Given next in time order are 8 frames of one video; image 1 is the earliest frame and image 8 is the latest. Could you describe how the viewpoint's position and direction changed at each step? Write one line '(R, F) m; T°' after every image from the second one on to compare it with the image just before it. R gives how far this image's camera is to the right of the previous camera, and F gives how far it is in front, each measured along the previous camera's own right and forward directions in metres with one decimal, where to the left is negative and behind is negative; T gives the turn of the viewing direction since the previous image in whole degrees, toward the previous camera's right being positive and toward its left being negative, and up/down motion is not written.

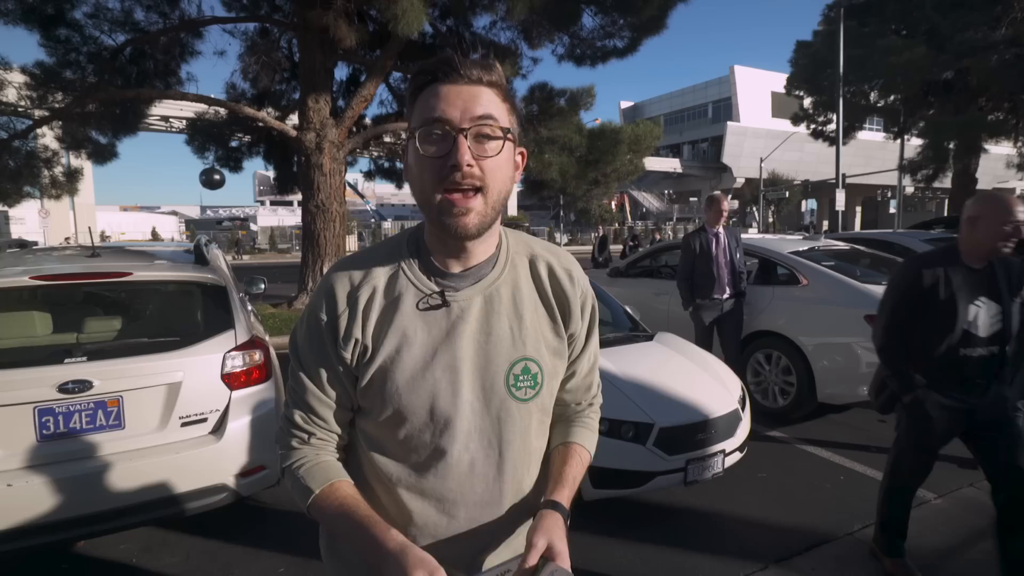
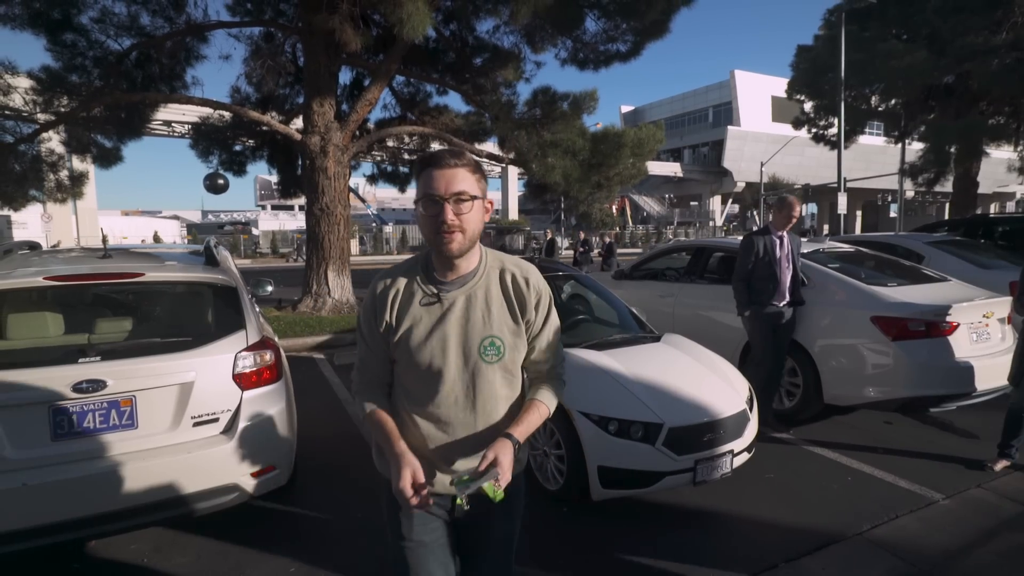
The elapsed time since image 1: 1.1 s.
(0.0, 0.0) m; 0°
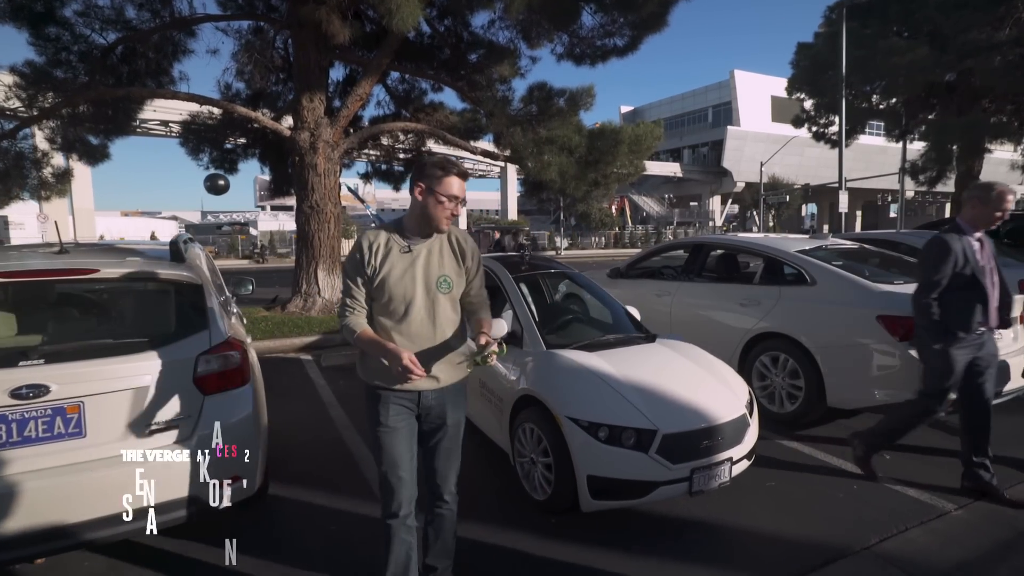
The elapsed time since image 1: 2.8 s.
(+0.1, +0.2) m; 0°
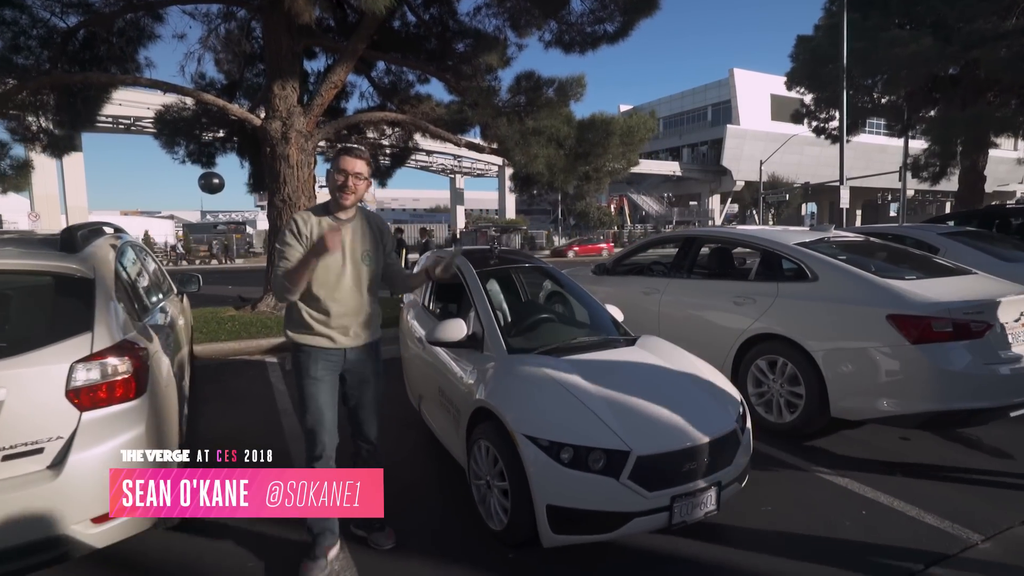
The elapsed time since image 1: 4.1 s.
(+0.2, +0.5) m; 0°
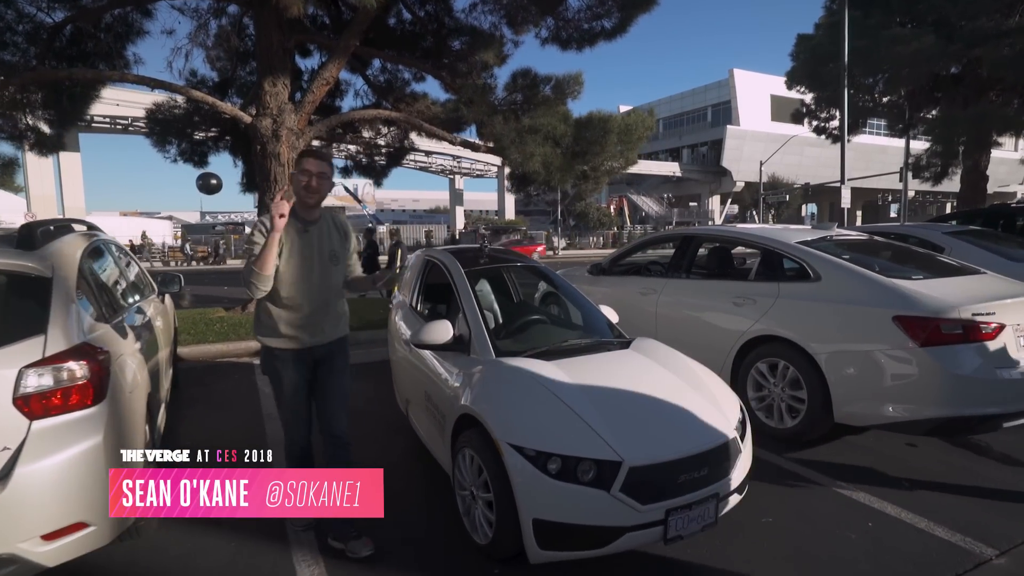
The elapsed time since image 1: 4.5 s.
(+0.1, +0.2) m; 0°
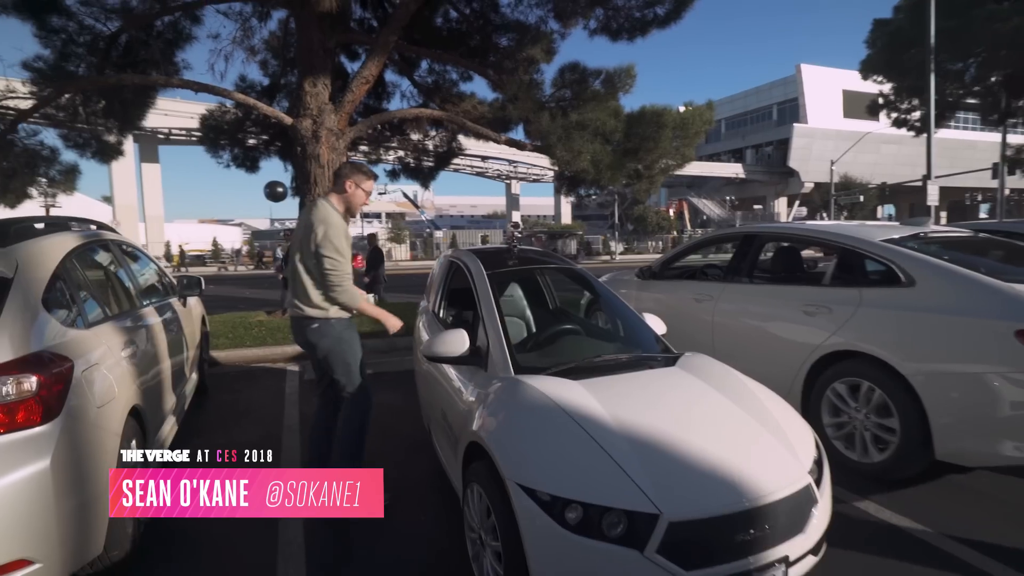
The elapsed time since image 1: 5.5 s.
(+0.2, +0.5) m; -5°
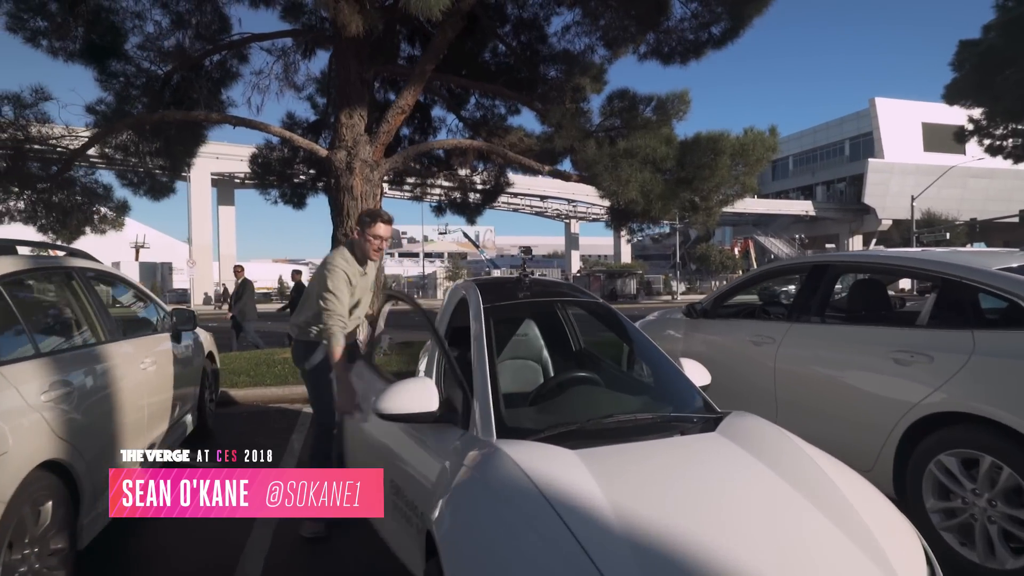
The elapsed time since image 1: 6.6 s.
(+0.3, +0.7) m; -5°
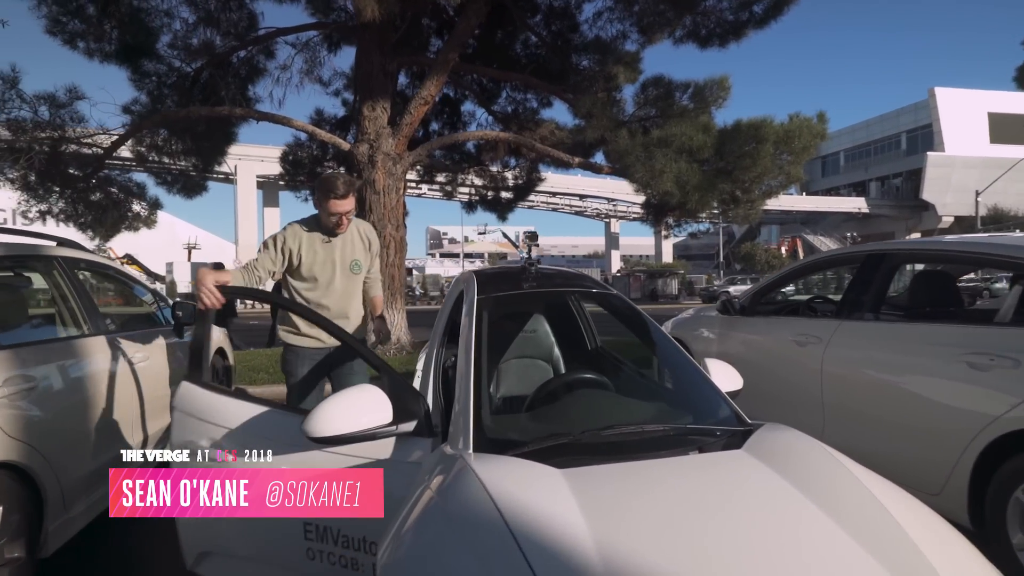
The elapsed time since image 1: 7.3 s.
(+0.2, +0.4) m; -4°
